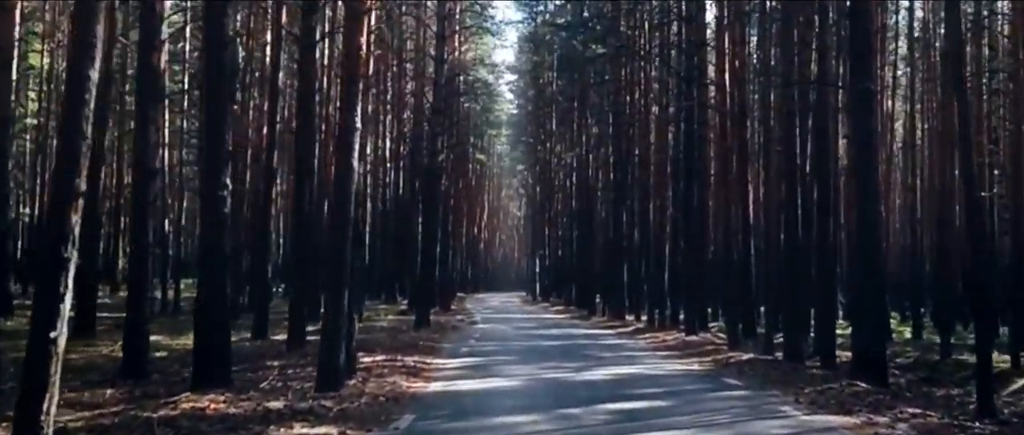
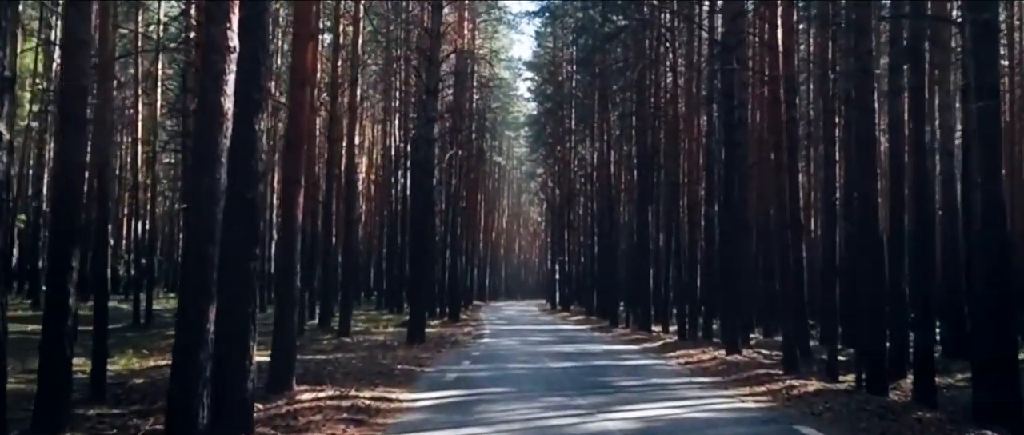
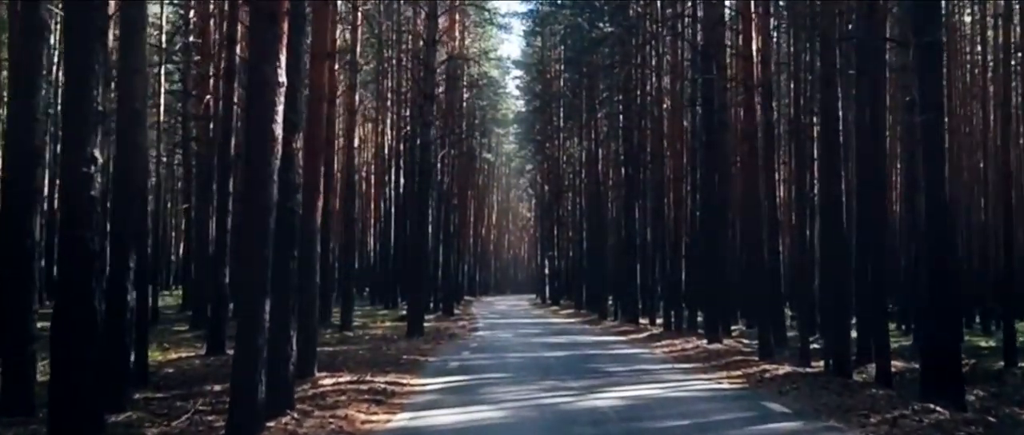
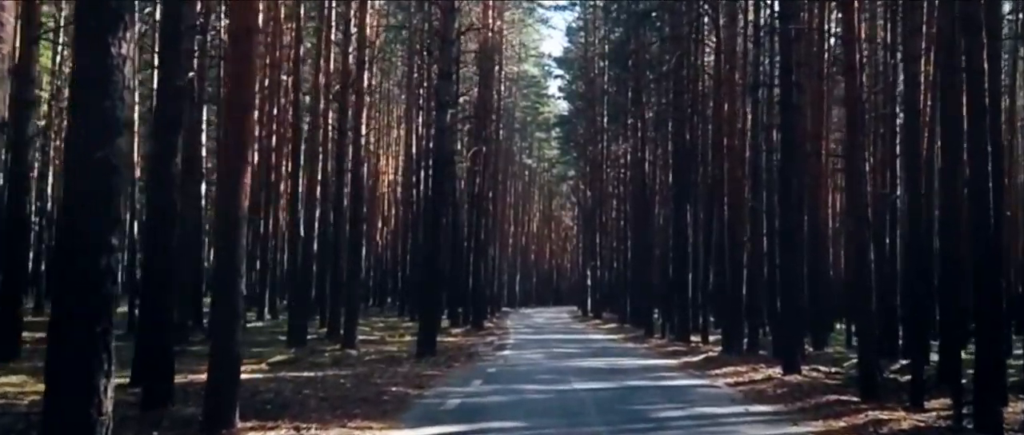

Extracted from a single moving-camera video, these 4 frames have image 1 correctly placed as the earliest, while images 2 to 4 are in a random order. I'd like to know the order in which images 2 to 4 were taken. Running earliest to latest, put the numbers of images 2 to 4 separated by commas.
3, 2, 4
